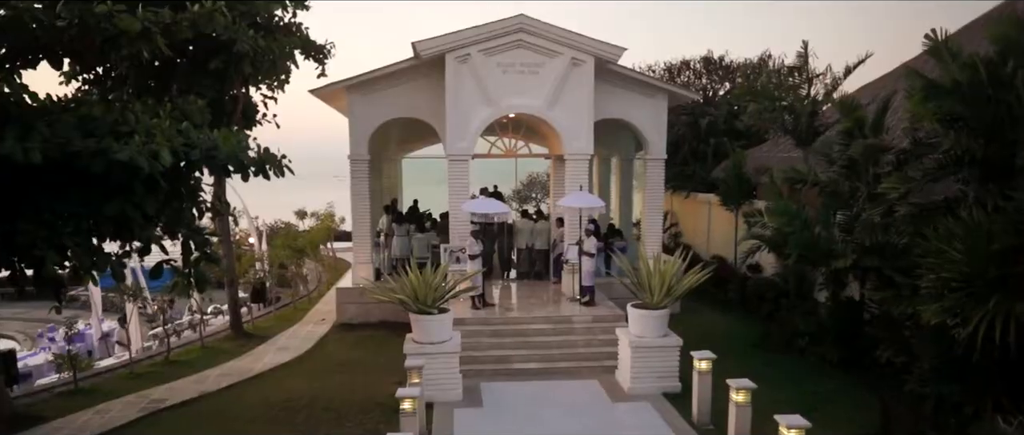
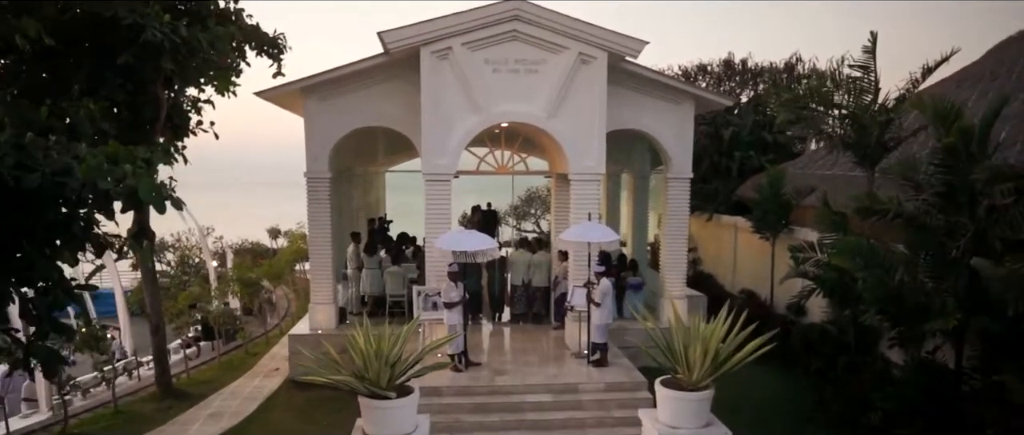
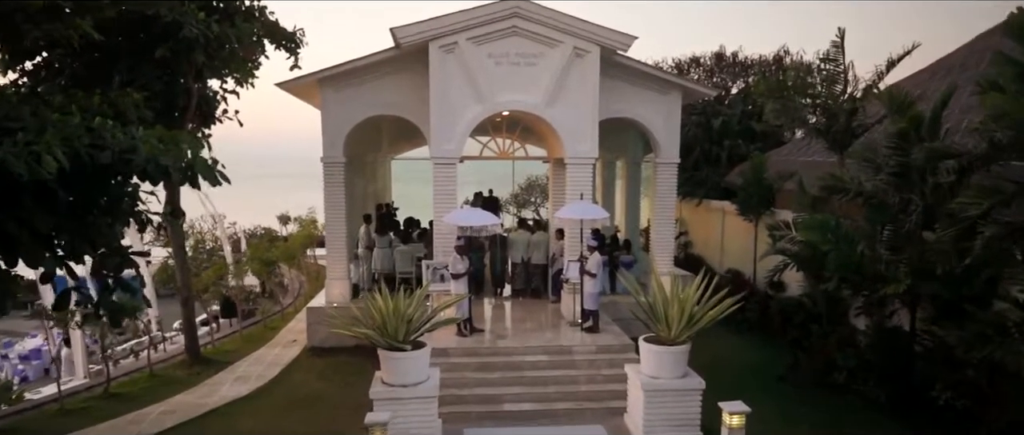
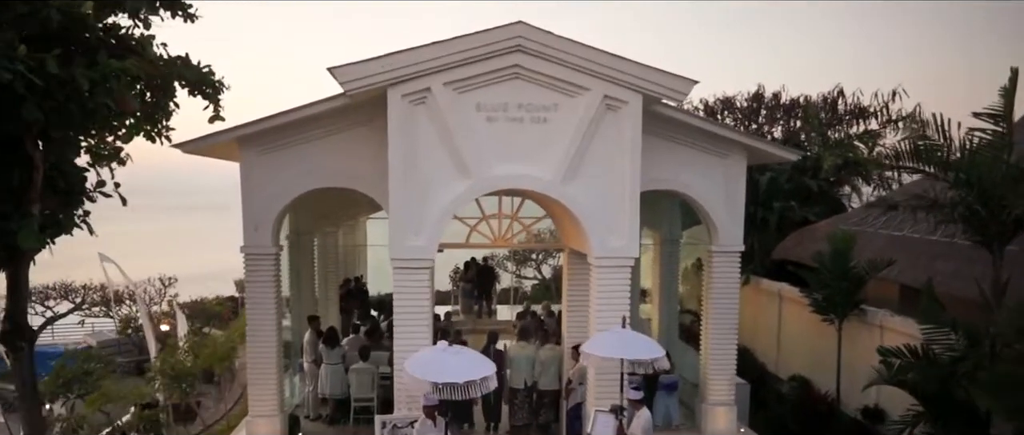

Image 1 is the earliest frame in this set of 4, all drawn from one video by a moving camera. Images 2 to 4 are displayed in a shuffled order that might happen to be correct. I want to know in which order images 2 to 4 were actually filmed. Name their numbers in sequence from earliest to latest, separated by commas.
3, 2, 4
